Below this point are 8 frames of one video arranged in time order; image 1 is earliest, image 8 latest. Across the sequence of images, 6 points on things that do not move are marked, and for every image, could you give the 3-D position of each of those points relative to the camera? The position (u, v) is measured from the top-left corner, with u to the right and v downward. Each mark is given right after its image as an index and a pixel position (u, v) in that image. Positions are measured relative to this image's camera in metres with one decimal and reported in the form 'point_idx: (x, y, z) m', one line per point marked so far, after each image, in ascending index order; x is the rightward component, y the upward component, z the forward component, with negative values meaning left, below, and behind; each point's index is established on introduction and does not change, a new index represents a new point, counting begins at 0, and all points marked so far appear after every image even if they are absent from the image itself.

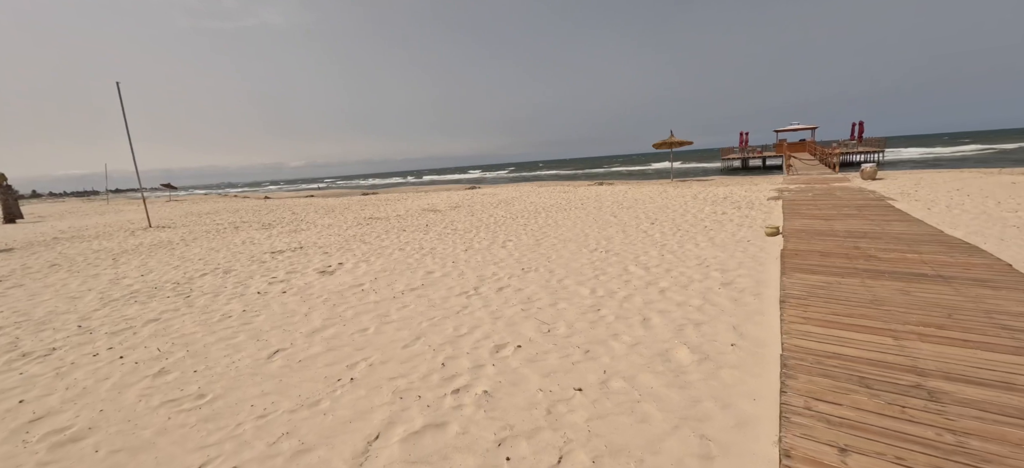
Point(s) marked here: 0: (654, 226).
0: (+3.1, +0.2, +8.7) m
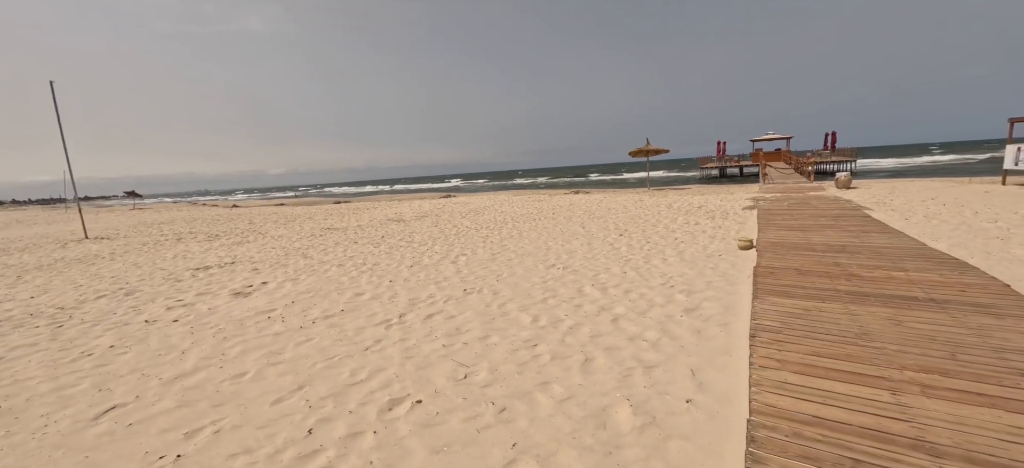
0: (+2.2, -0.1, +8.0) m
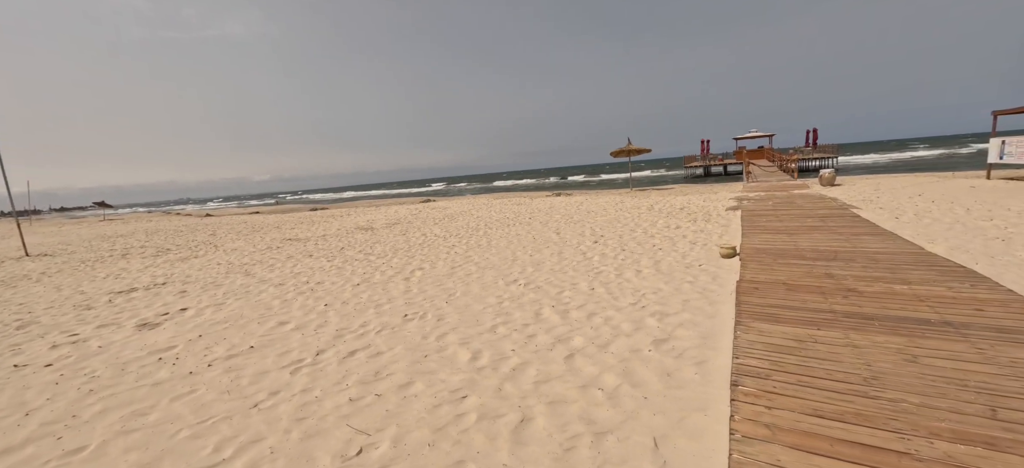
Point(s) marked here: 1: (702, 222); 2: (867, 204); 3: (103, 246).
0: (+1.5, -0.2, +7.3) m
1: (+4.1, +0.3, +8.7) m
2: (+8.8, +0.8, +10.0) m
3: (-15.8, -0.4, +15.5) m
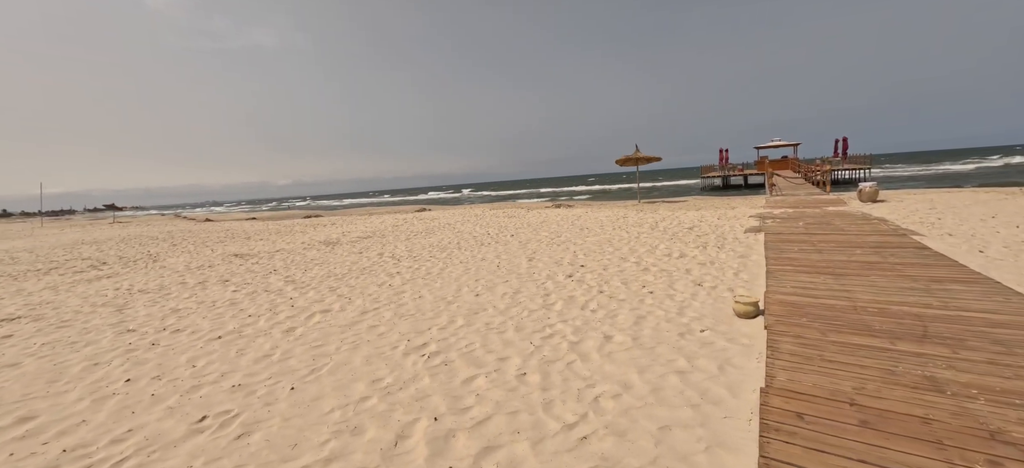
0: (+0.8, -0.7, +5.5) m
1: (+3.4, -0.2, +6.7) m
2: (+8.1, +0.1, +7.9) m
3: (-16.3, -0.7, +14.4) m
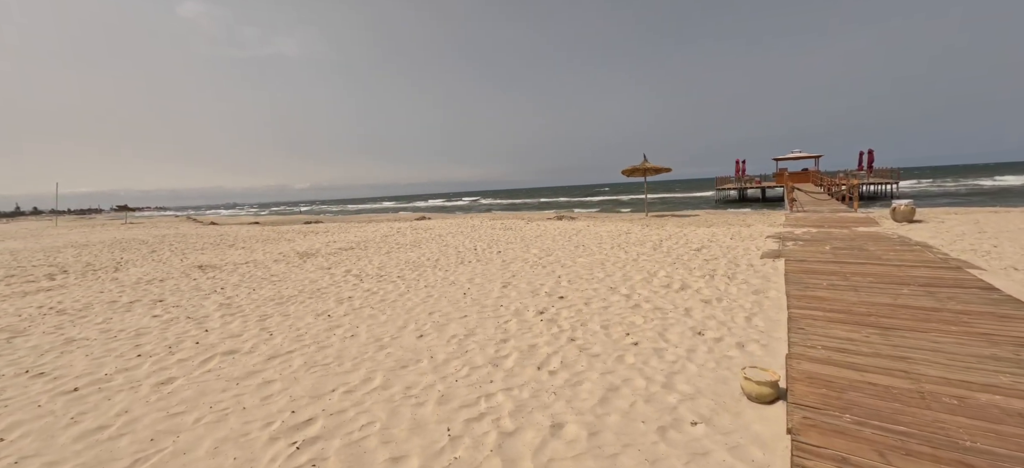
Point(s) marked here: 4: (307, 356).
0: (+0.3, -1.0, +4.4) m
1: (+2.9, -0.6, +5.6) m
2: (+7.7, -0.4, +6.6) m
3: (-16.5, -0.9, +13.9) m
4: (-2.0, -1.2, +3.9) m
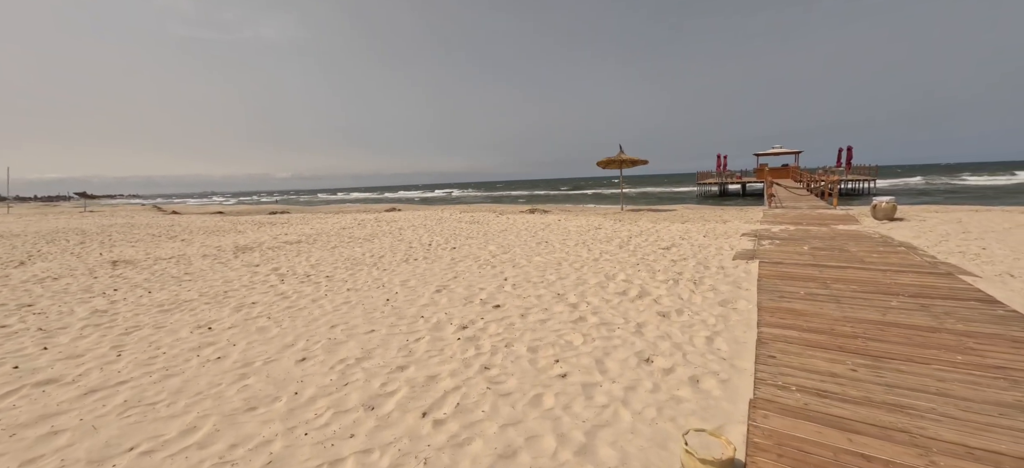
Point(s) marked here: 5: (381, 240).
0: (-0.5, -0.9, +3.6) m
1: (+2.1, -0.6, +4.9) m
2: (+6.9, -0.4, +6.0) m
3: (-17.6, -0.5, +12.4) m
4: (-2.7, -1.1, +3.0) m
5: (-3.5, -0.2, +10.7) m
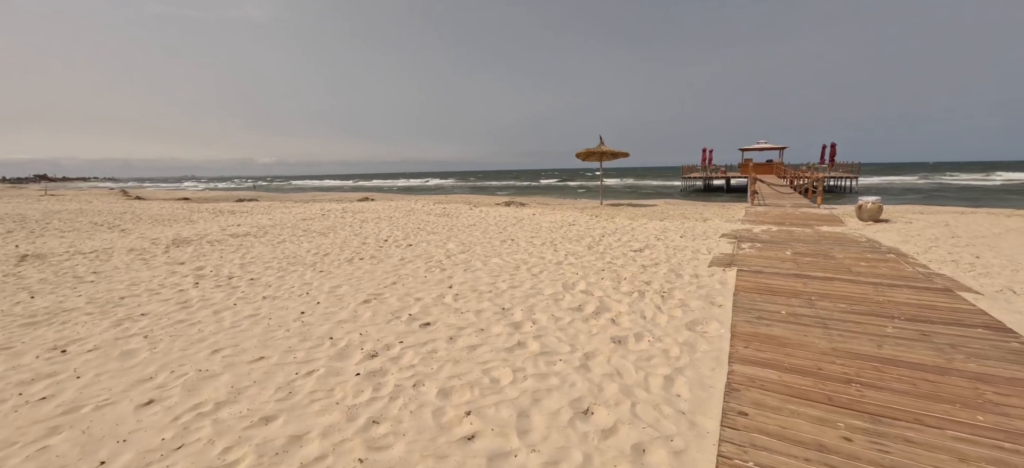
0: (-1.1, -1.0, +2.9) m
1: (+1.5, -0.7, +4.2) m
2: (+6.2, -0.5, +5.4) m
3: (-18.4, -0.1, +11.2) m
4: (-3.3, -1.2, +2.2) m
5: (-4.3, 0.0, +9.8) m
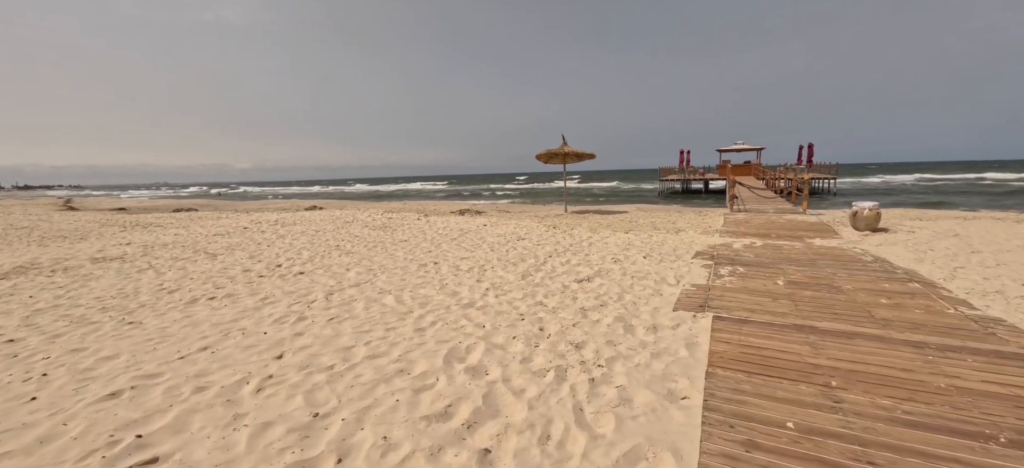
0: (-2.1, -1.3, +1.1) m
1: (+0.4, -1.0, +2.6) m
2: (+5.1, -0.7, +4.0) m
3: (-19.7, -0.7, +8.8) m
4: (-4.3, -1.5, +0.4) m
5: (-5.5, -0.4, +8.0) m
